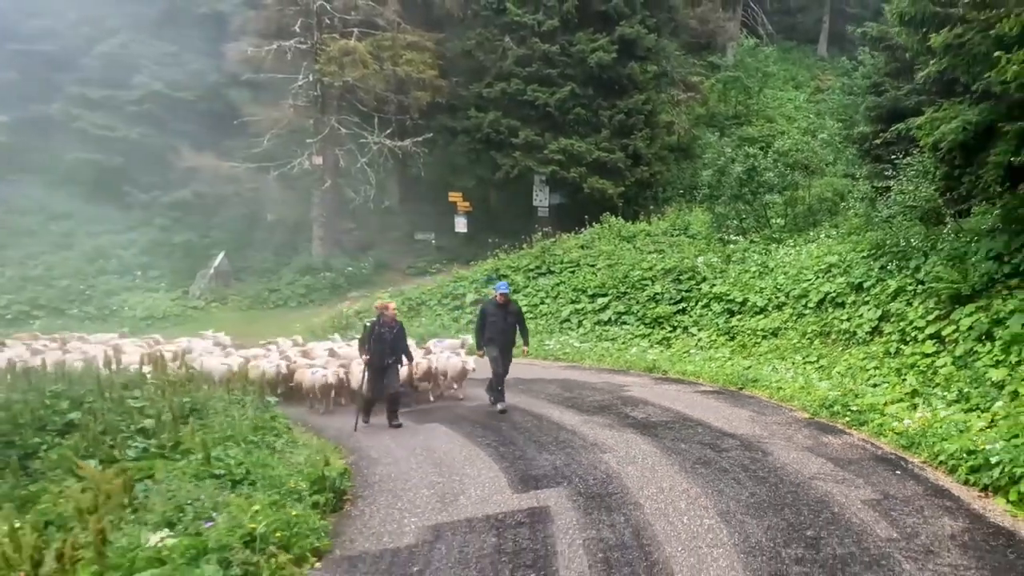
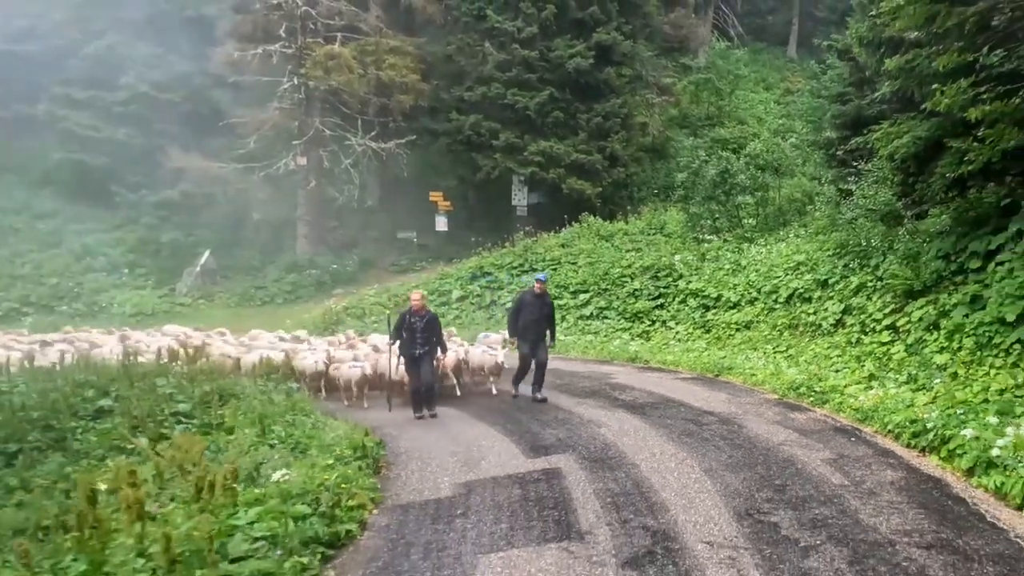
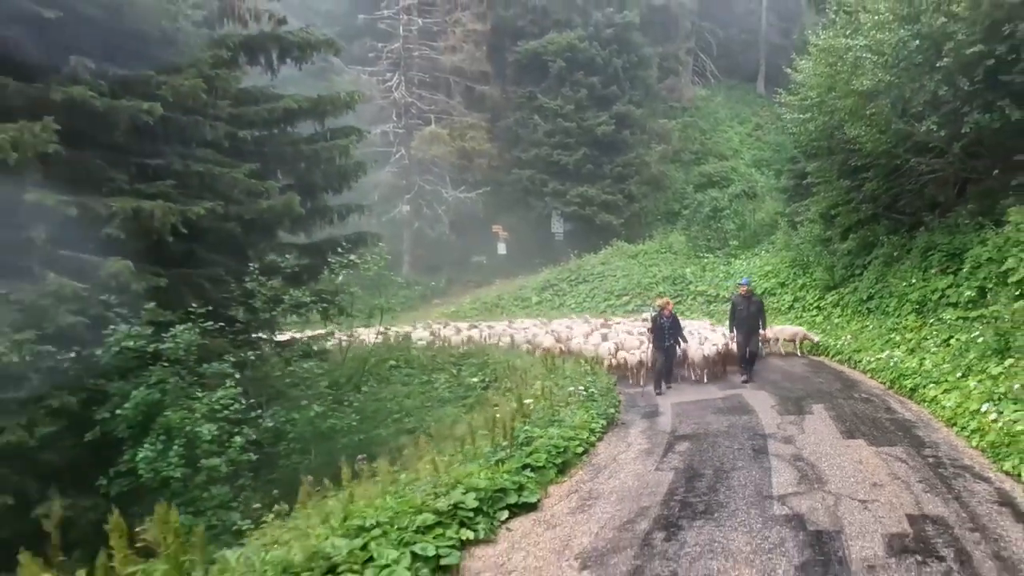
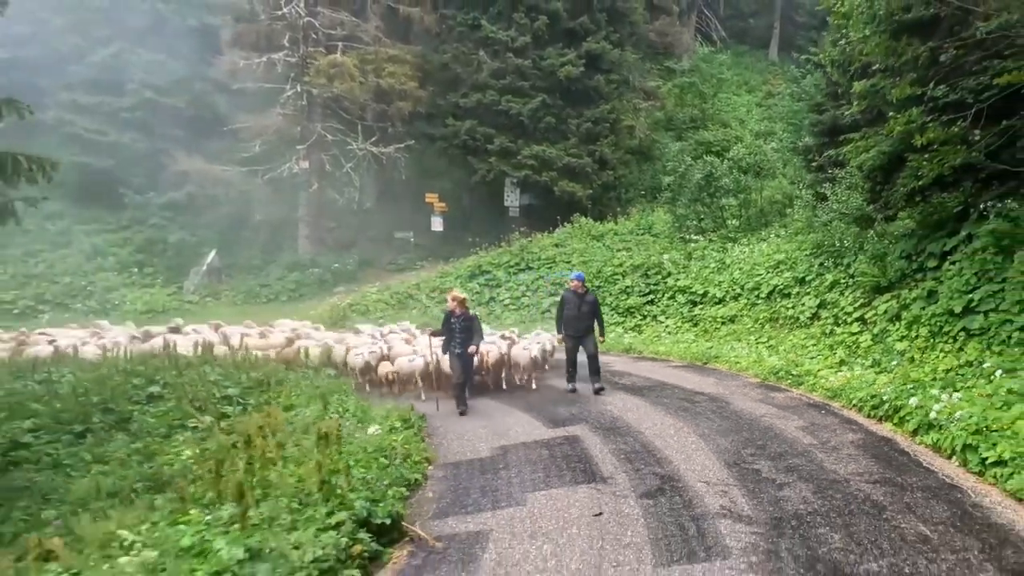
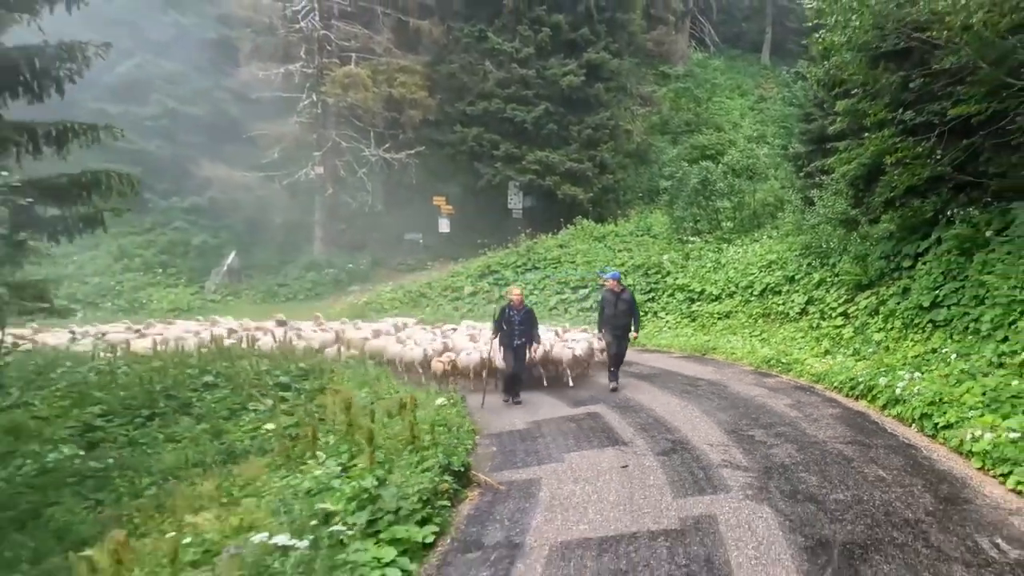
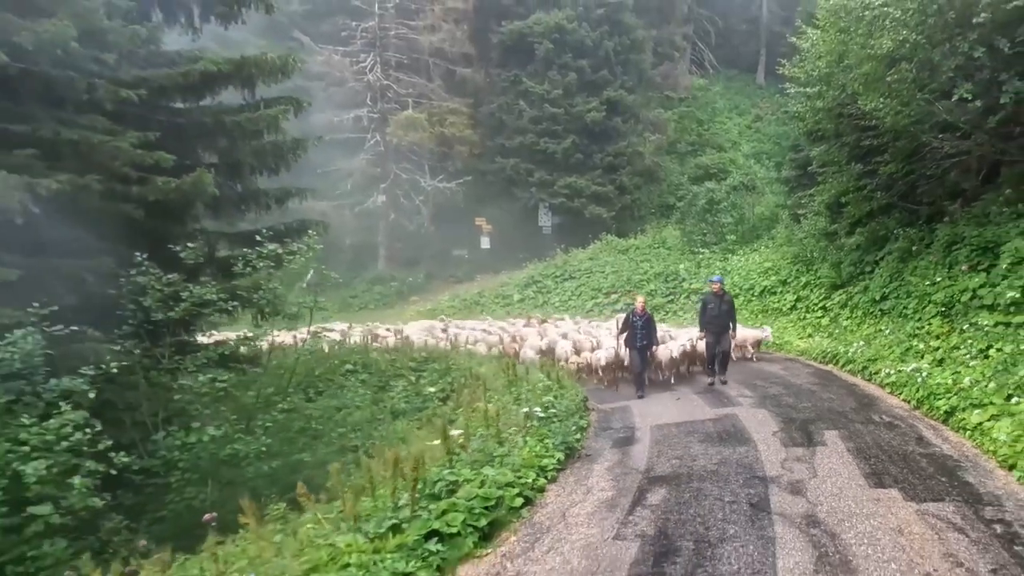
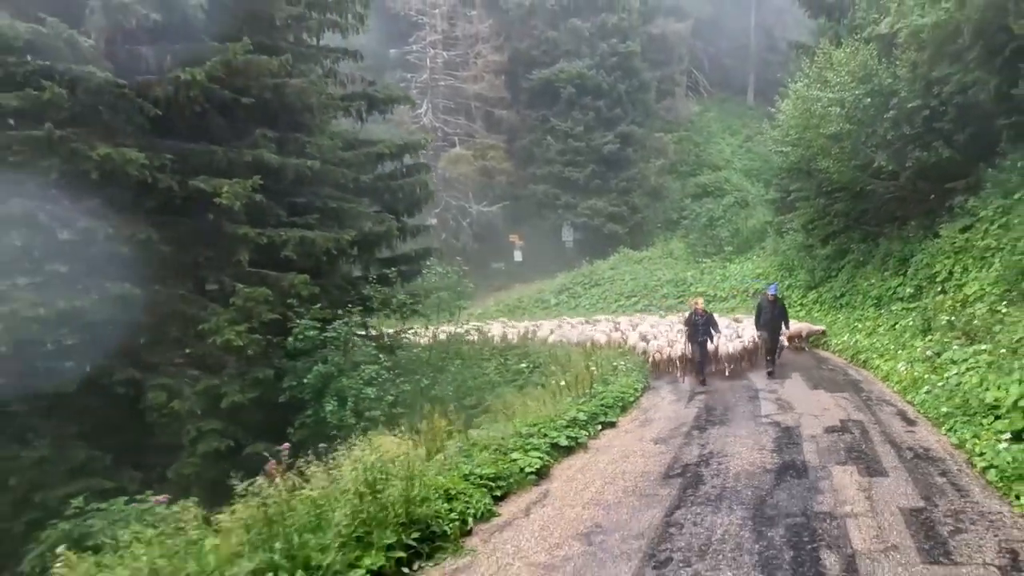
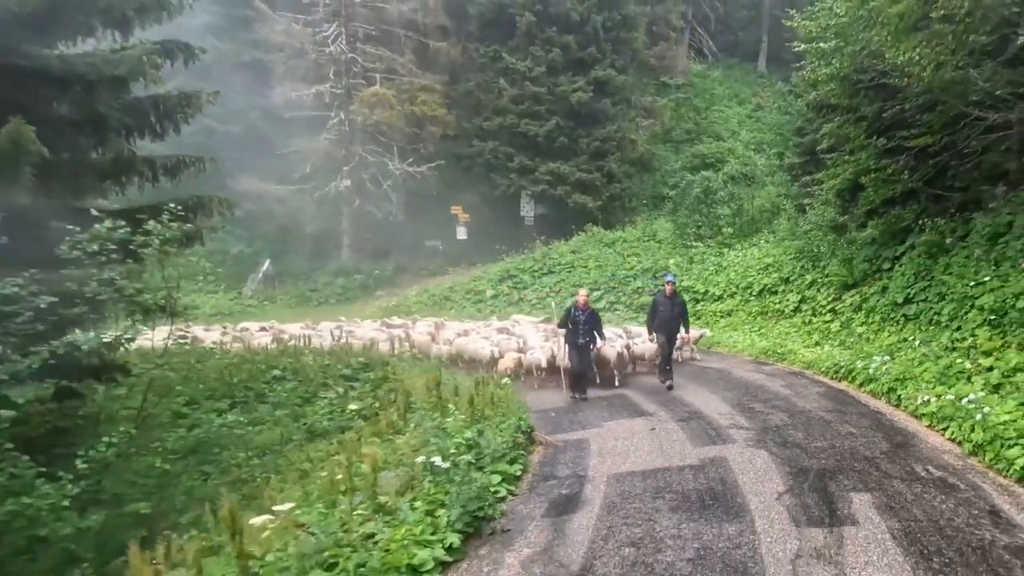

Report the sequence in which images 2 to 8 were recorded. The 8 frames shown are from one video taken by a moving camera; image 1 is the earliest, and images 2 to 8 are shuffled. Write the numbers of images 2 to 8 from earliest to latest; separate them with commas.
2, 4, 5, 8, 6, 3, 7
